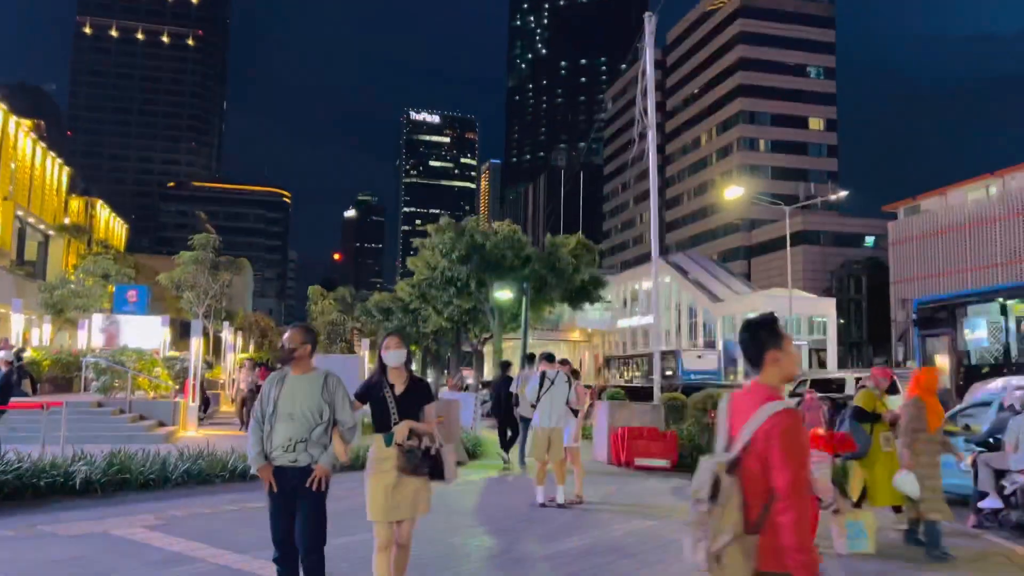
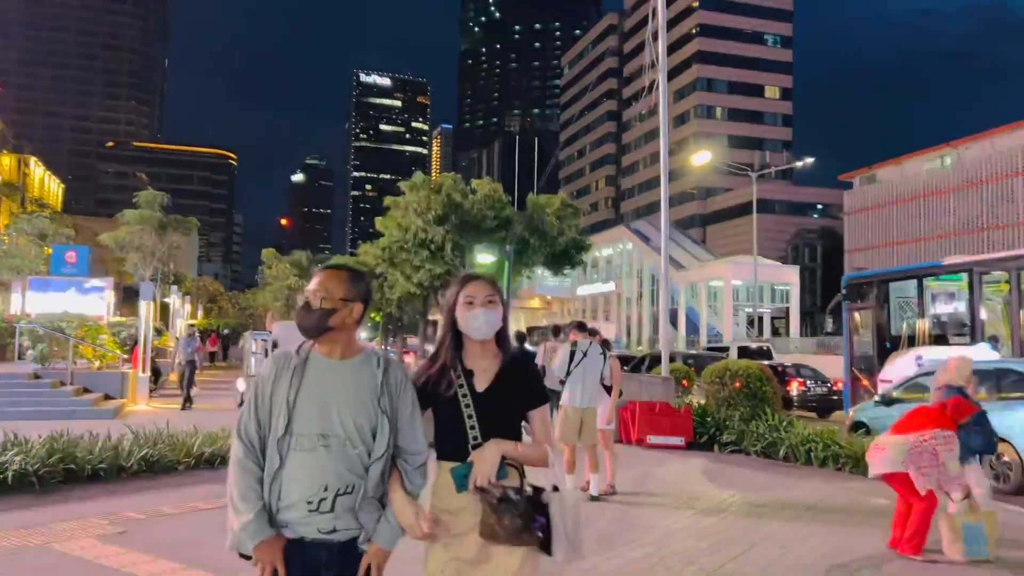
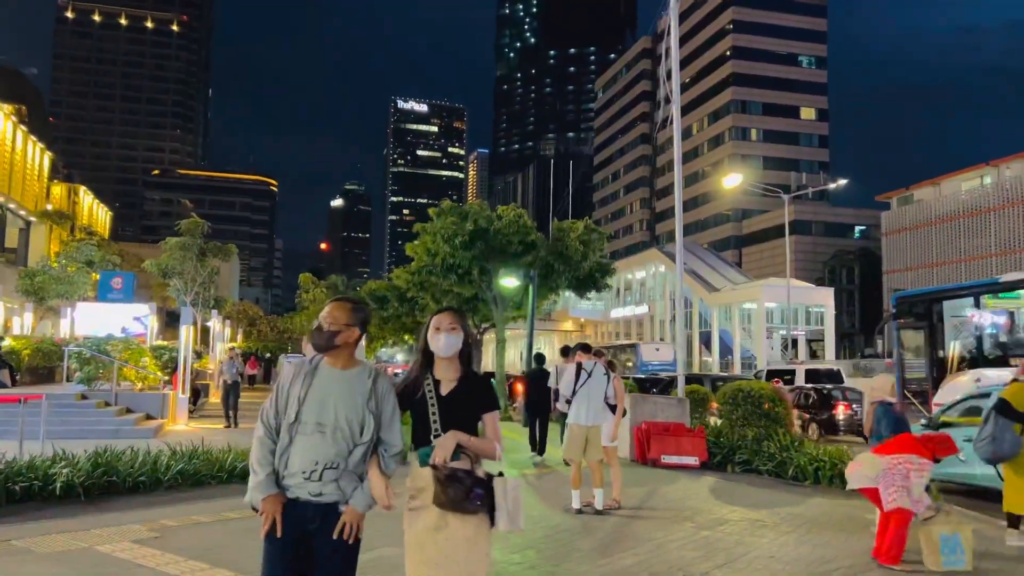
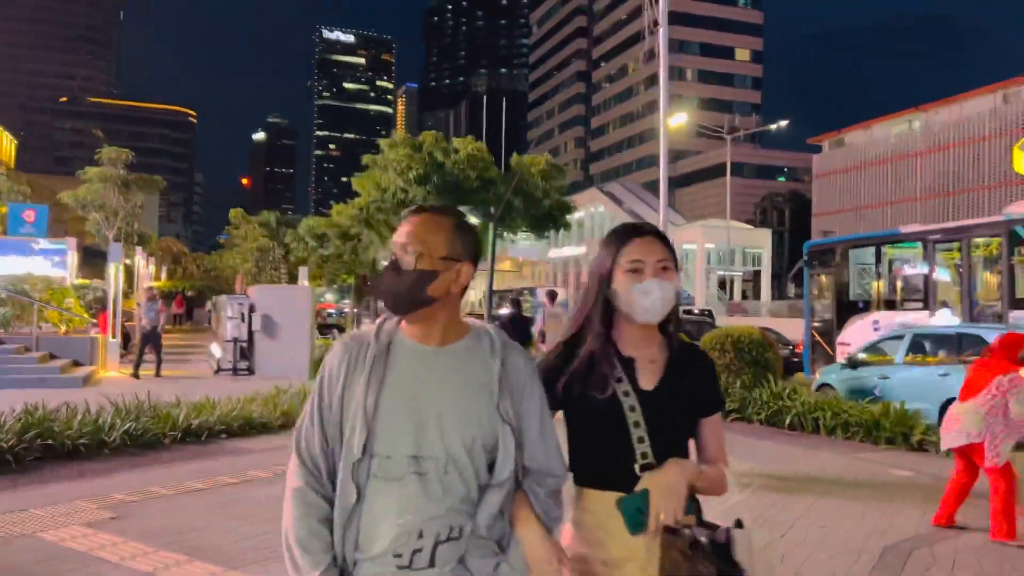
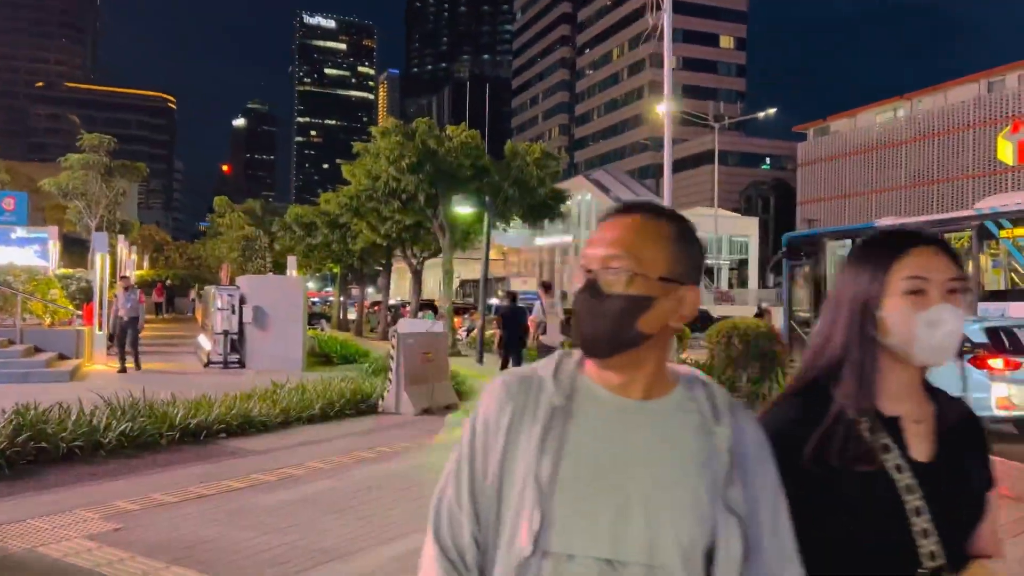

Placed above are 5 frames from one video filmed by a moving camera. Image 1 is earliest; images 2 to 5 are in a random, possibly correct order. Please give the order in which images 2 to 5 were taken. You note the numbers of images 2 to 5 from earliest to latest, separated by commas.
3, 2, 4, 5
